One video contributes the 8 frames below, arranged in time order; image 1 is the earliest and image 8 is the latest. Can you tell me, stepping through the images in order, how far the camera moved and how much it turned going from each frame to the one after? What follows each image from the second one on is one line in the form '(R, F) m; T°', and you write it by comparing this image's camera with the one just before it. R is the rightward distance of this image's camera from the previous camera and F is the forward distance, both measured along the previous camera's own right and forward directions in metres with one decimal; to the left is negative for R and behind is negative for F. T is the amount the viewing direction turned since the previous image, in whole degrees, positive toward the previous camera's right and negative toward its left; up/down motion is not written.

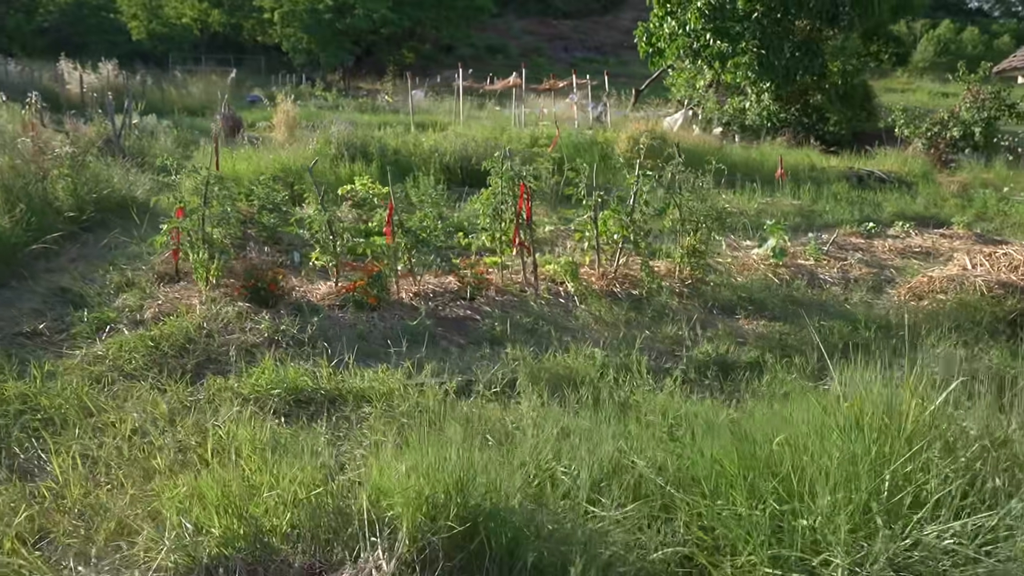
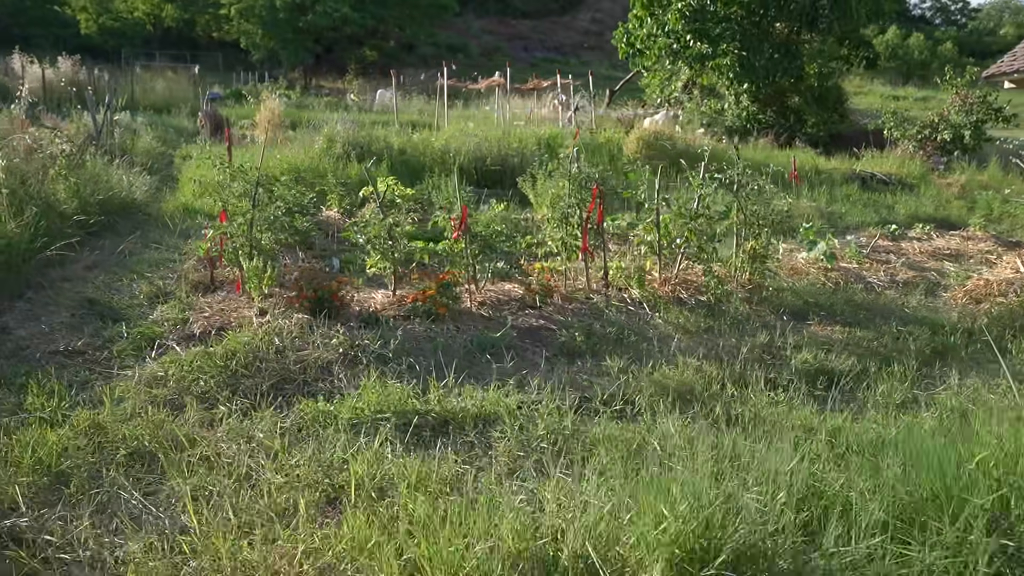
(-0.9, +0.3) m; +4°
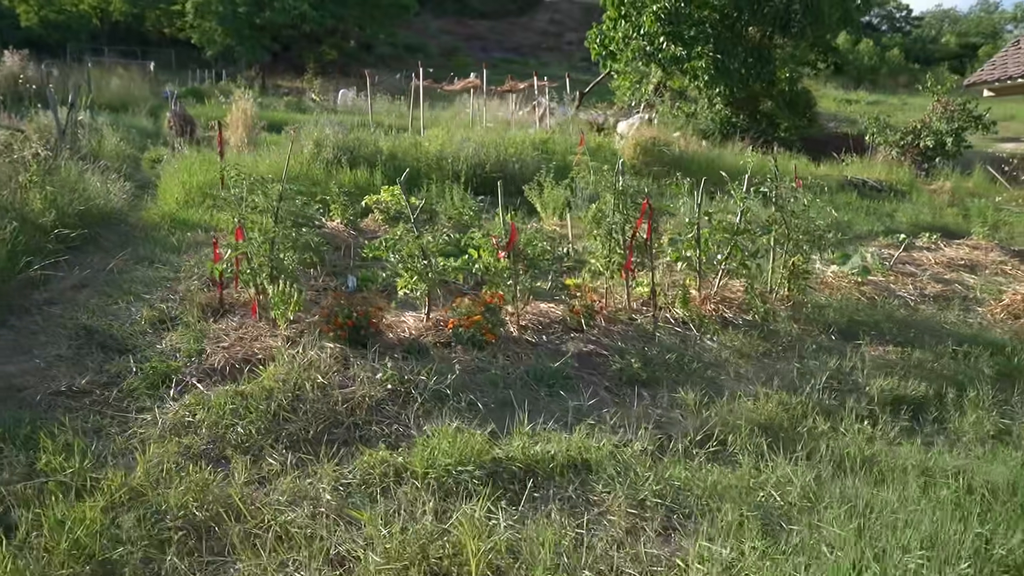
(-0.6, +0.4) m; +4°
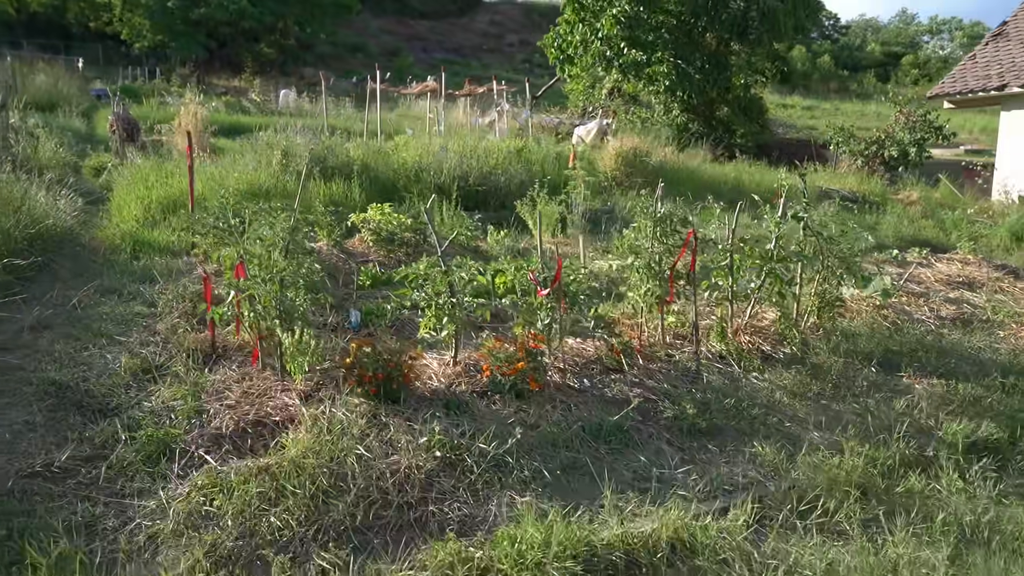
(-0.6, +0.5) m; +5°
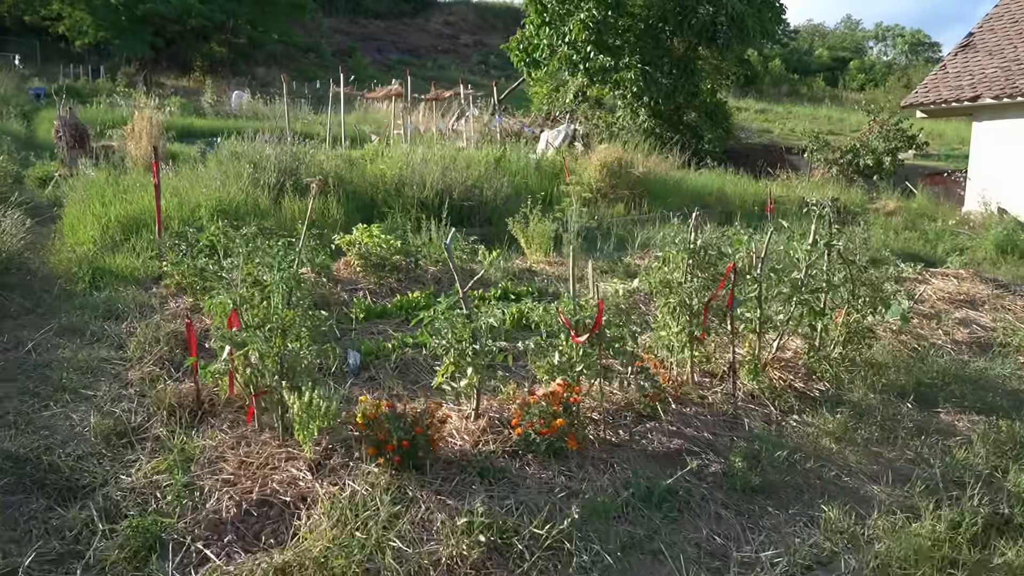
(-0.4, +0.5) m; +4°
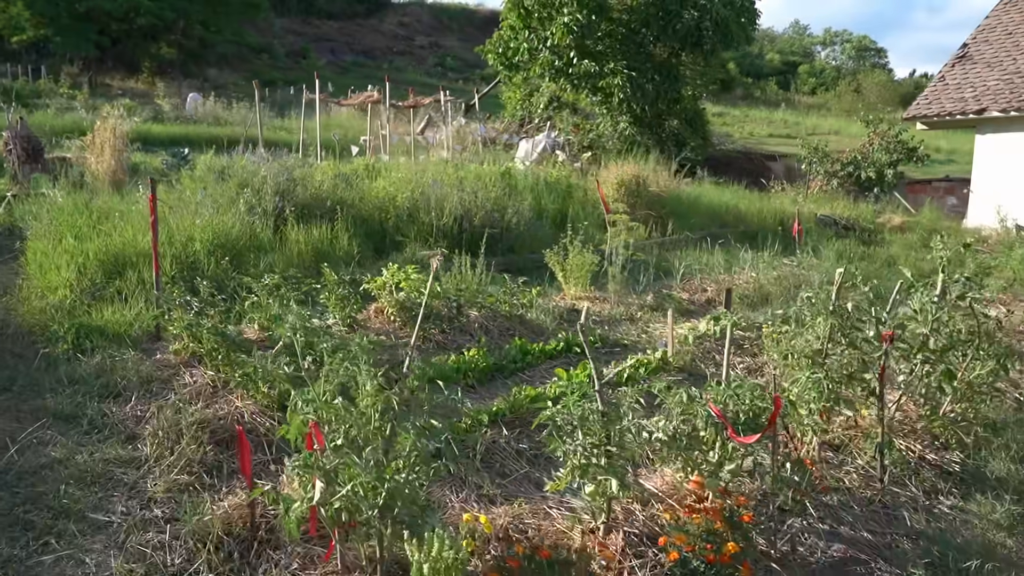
(-0.8, +0.8) m; +4°
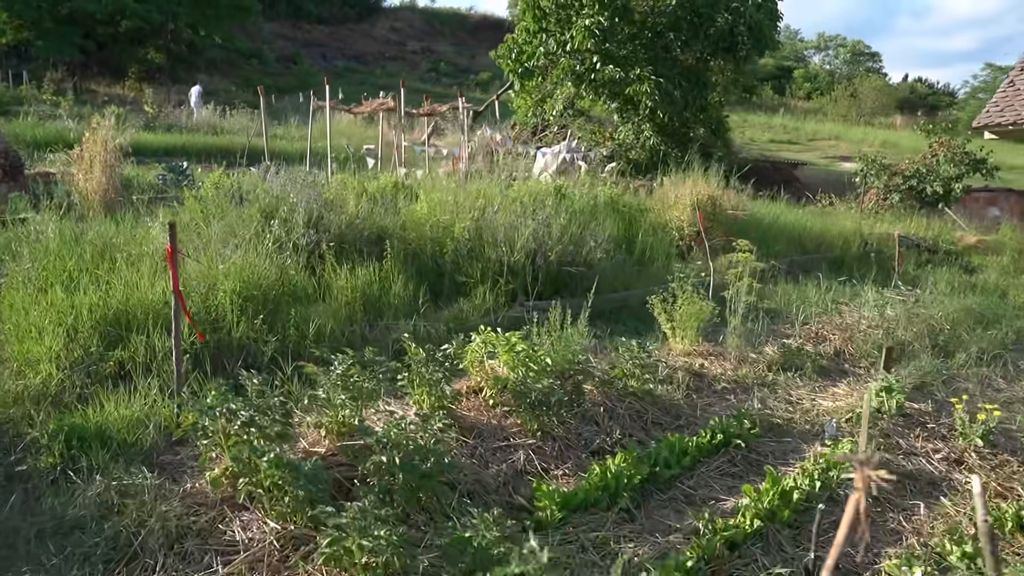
(-0.8, +1.3) m; +1°
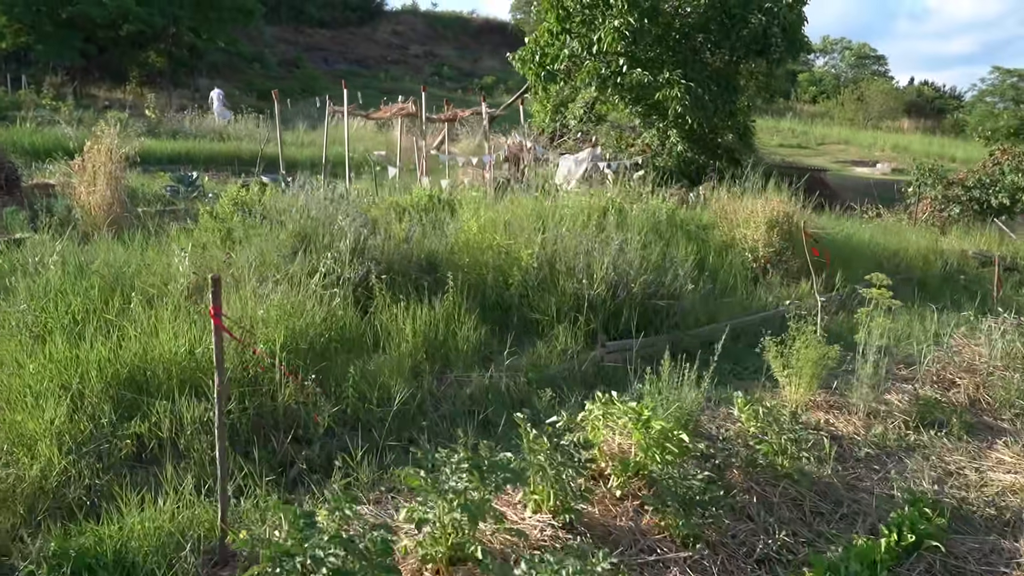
(-0.6, +0.9) m; 0°
